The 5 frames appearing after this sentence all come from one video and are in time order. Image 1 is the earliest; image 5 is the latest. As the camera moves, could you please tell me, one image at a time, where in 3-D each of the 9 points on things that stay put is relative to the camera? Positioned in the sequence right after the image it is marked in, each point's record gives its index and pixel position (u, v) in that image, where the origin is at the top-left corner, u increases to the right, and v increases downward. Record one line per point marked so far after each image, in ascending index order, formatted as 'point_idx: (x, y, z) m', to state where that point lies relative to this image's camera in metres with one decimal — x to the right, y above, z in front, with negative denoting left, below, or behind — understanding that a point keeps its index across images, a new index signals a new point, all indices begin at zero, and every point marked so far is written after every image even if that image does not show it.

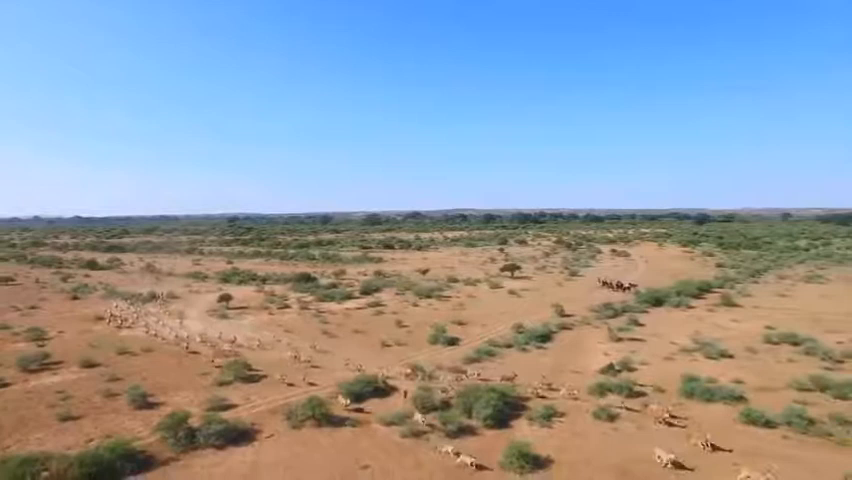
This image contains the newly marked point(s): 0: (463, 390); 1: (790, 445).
0: (+1.0, -4.3, +17.5) m
1: (+9.0, -5.1, +15.2) m
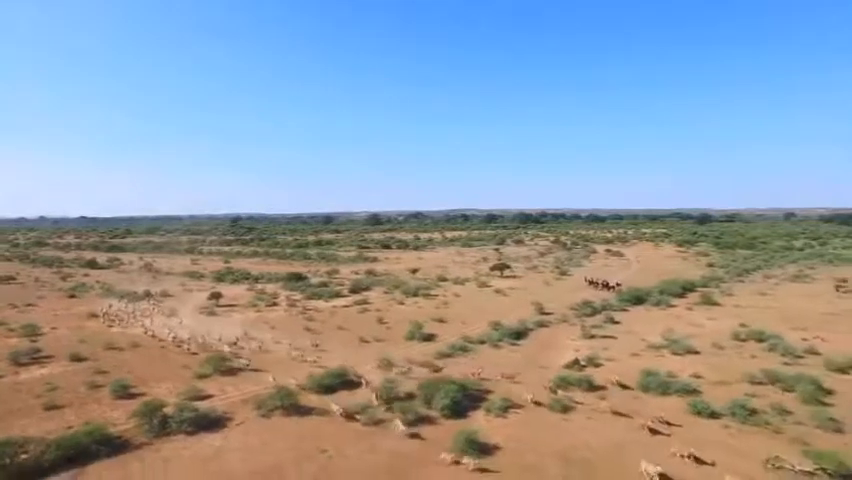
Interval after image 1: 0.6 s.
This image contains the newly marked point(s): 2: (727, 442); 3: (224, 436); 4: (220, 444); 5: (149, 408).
0: (0.0, -4.3, +18.5) m
1: (+8.0, -5.1, +16.1) m
2: (+7.6, -5.1, +15.5) m
3: (-5.1, -4.9, +15.4) m
4: (-5.1, -5.0, +14.9) m
5: (-7.1, -4.3, +15.8) m
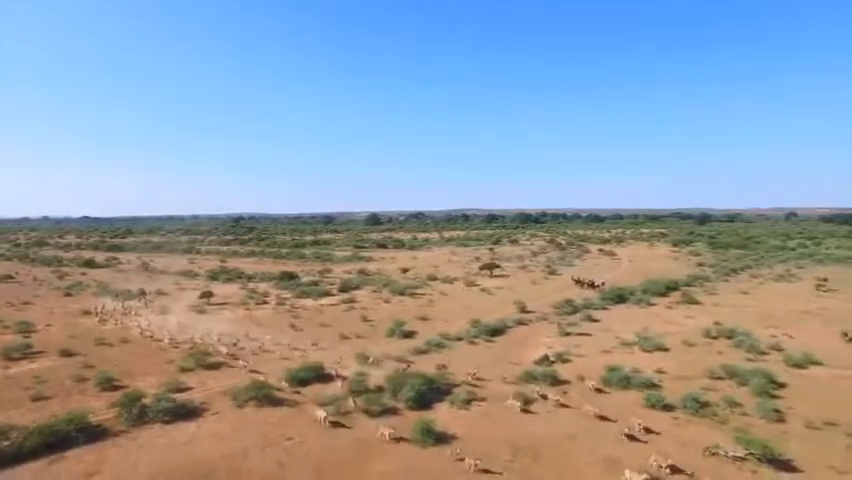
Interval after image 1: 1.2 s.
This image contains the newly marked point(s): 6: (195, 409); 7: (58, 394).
0: (-1.0, -4.3, +19.5) m
1: (+6.9, -5.1, +17.0) m
2: (+6.6, -5.2, +16.4) m
3: (-6.1, -4.9, +16.4) m
4: (-6.1, -5.0, +15.9) m
5: (-8.1, -4.3, +16.8) m
6: (-6.5, -4.8, +17.3) m
7: (-10.9, -4.6, +18.2) m
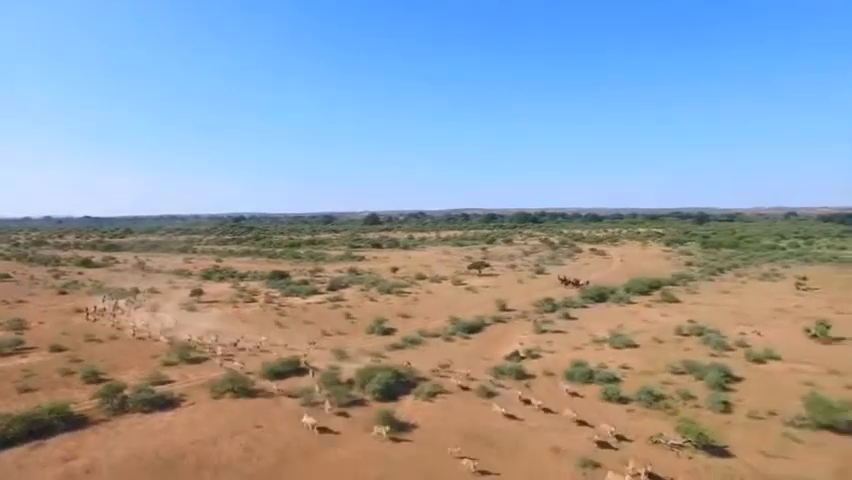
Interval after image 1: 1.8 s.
0: (-2.0, -4.3, +20.4) m
1: (+5.9, -5.1, +17.9) m
2: (+5.6, -5.2, +17.3) m
3: (-7.1, -5.0, +17.4) m
4: (-7.1, -5.0, +16.9) m
5: (-9.2, -4.4, +17.8) m
6: (-7.6, -4.8, +18.3) m
7: (-12.0, -4.6, +19.2) m
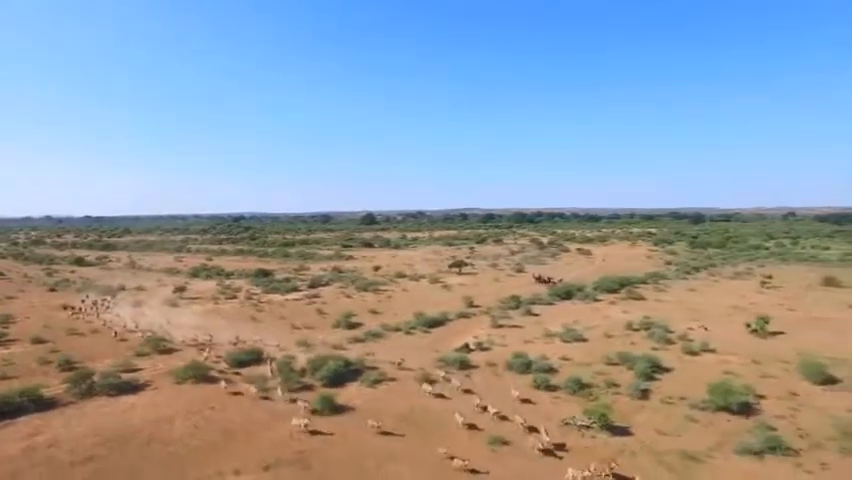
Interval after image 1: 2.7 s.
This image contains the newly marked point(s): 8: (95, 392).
0: (-3.9, -4.3, +22.1) m
1: (+4.0, -5.1, +19.5) m
2: (+3.7, -5.2, +18.9) m
3: (-9.0, -4.9, +19.1) m
4: (-9.0, -5.0, +18.7) m
5: (-11.1, -4.4, +19.6) m
6: (-9.5, -4.8, +20.1) m
7: (-13.8, -4.6, +21.0) m
8: (-10.4, -4.8, +19.1) m
